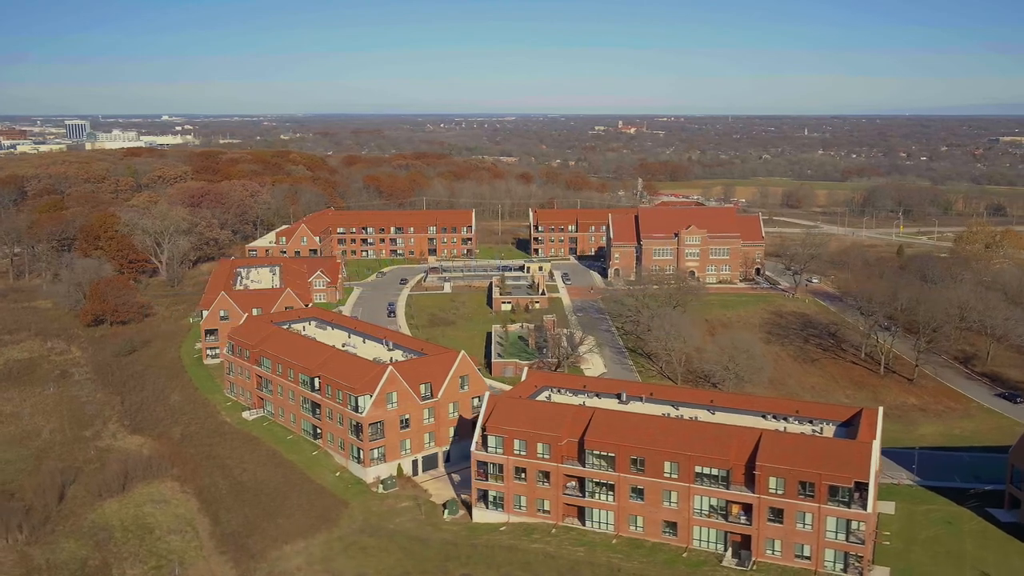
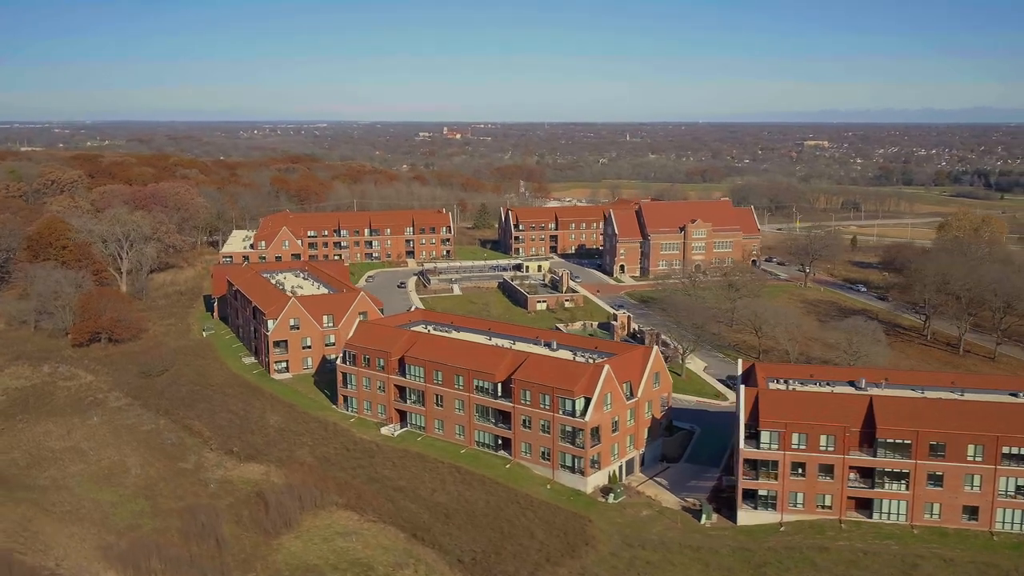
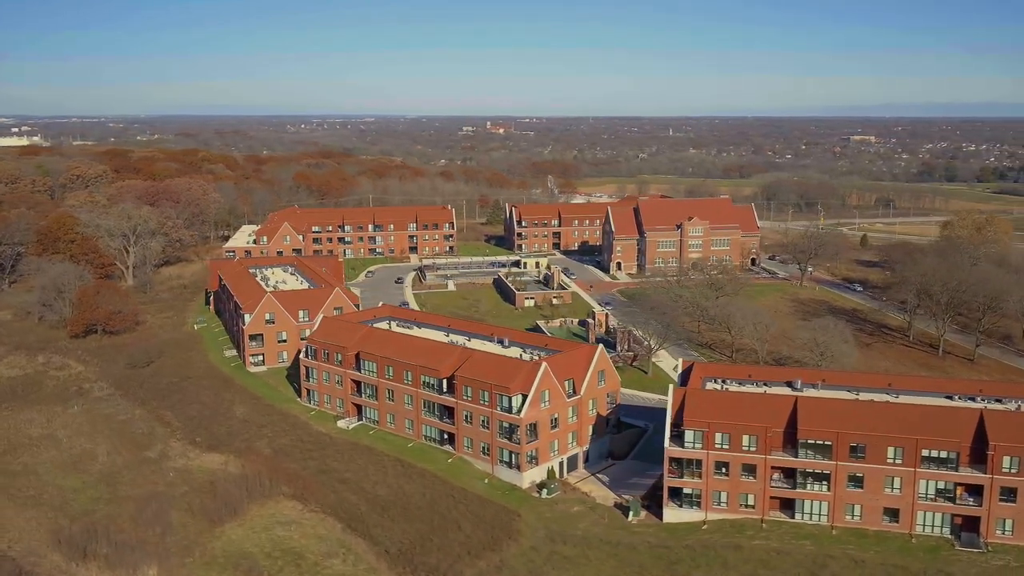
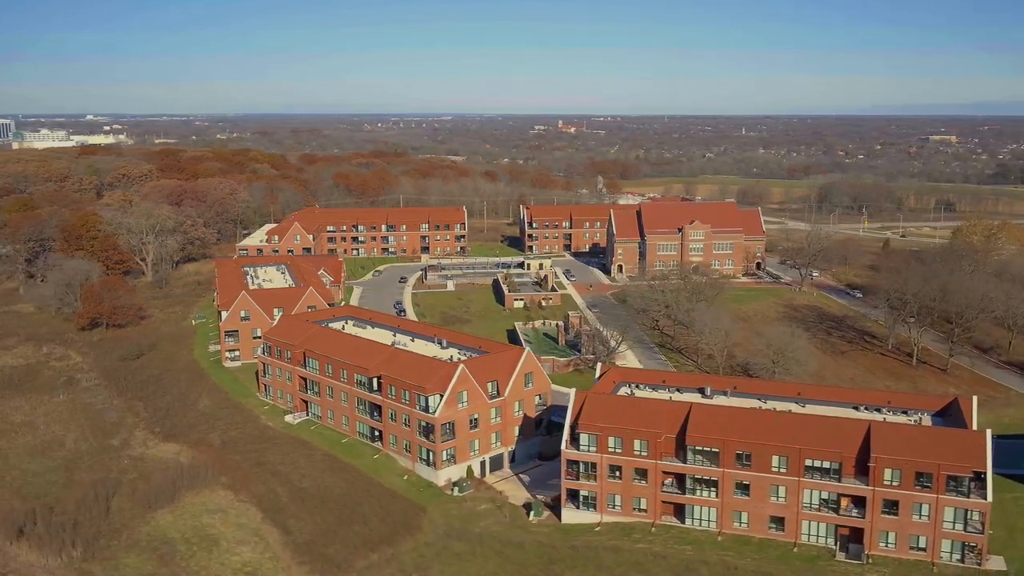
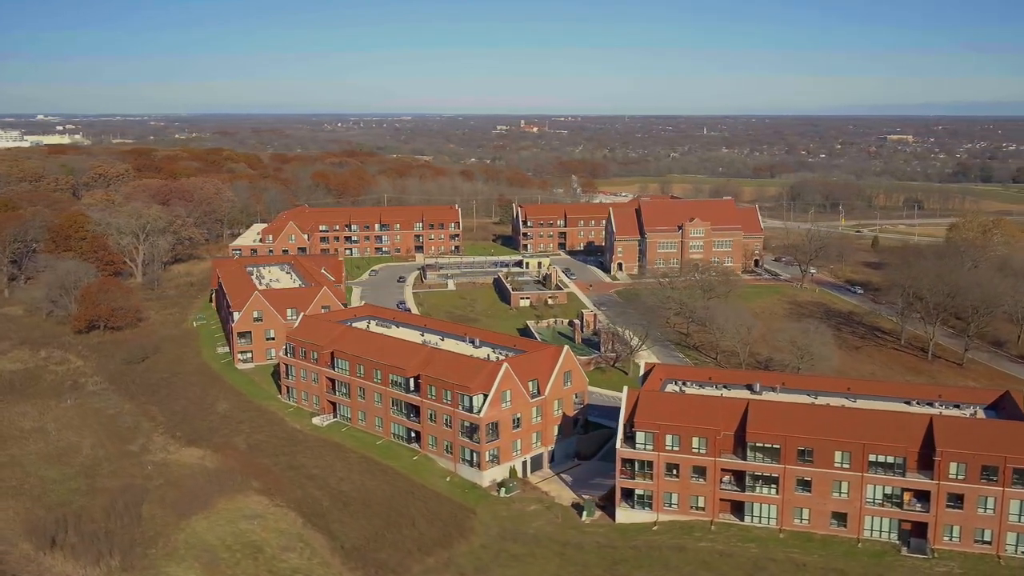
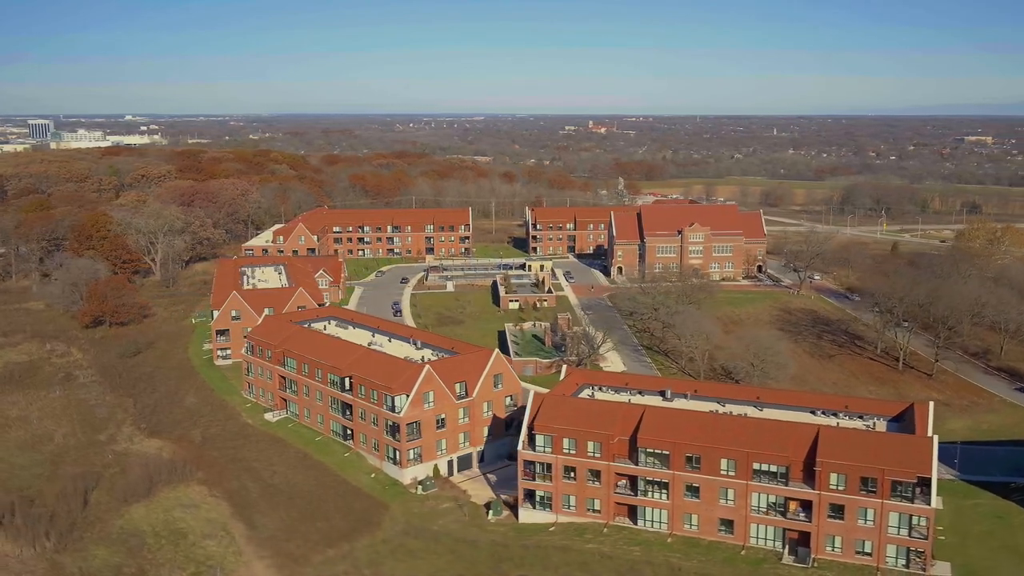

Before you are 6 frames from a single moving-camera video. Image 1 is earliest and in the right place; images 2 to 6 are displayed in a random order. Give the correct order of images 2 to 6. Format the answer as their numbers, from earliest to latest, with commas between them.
6, 4, 5, 3, 2
